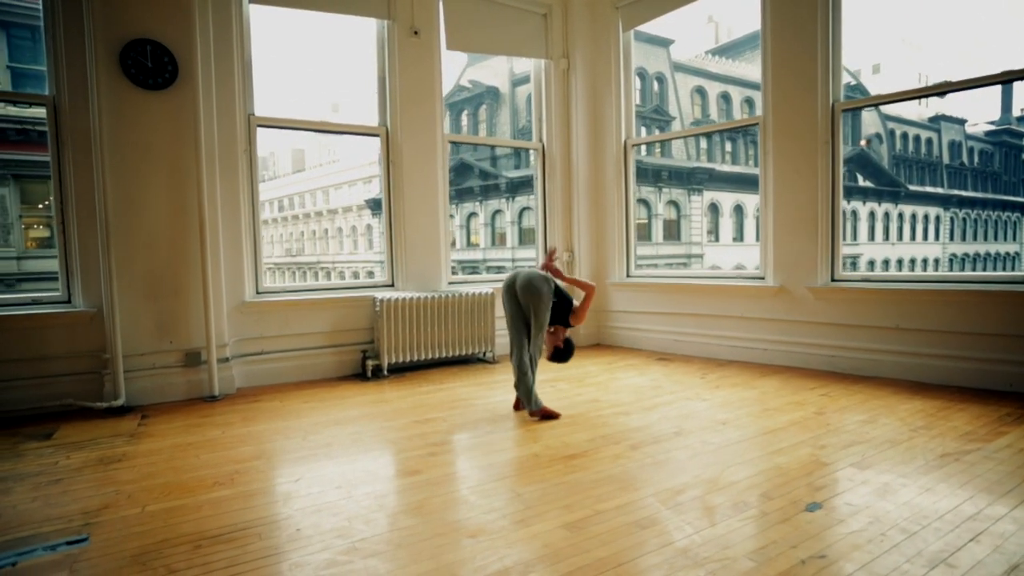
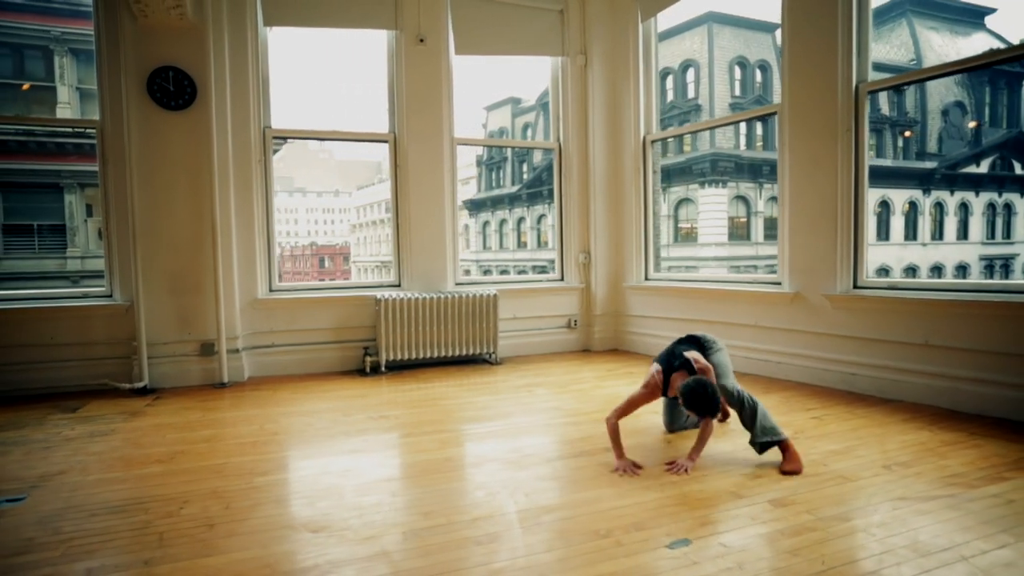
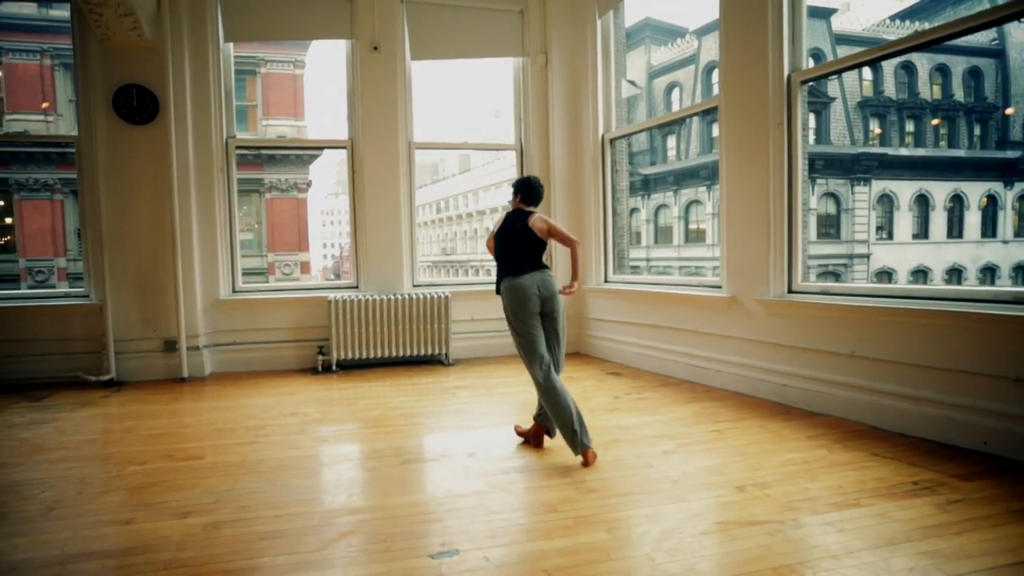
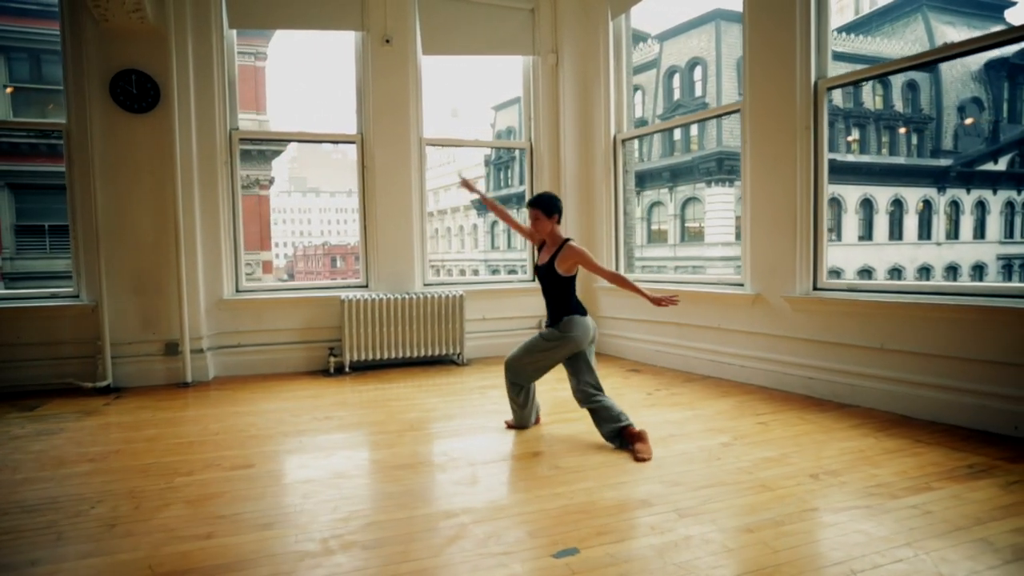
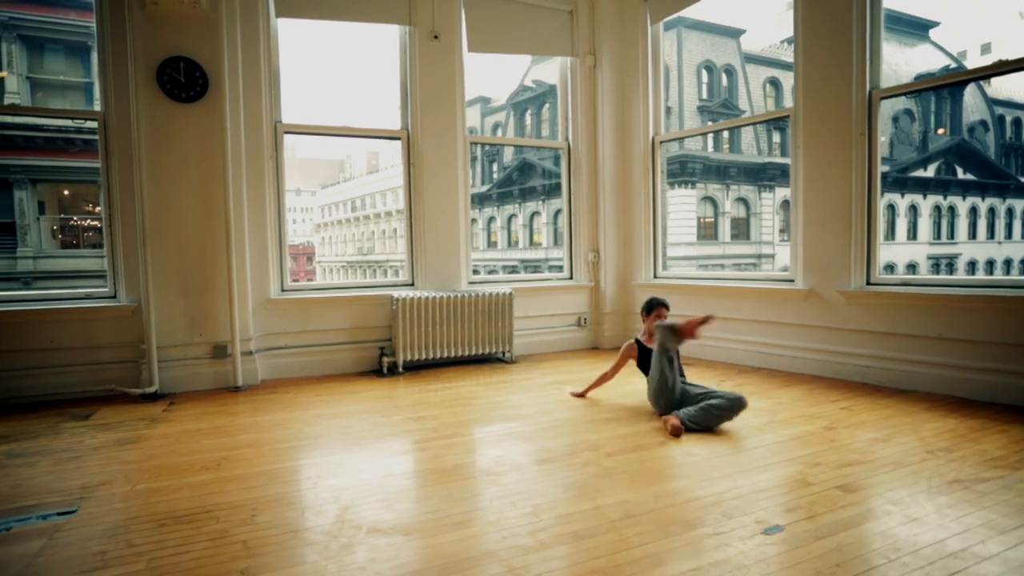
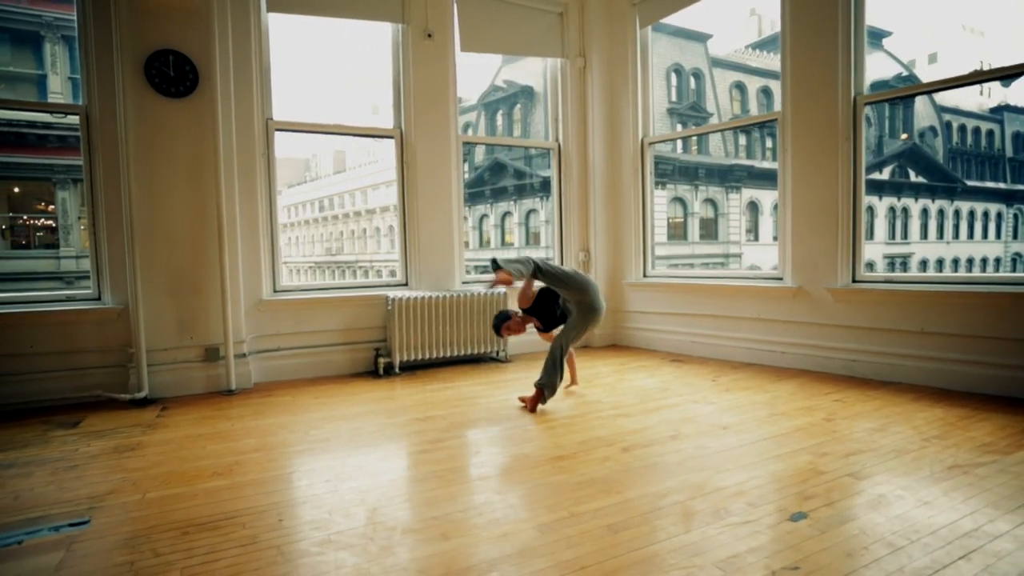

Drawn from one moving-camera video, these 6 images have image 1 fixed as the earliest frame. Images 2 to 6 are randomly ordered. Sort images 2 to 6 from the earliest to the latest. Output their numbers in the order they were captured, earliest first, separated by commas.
6, 5, 2, 4, 3
